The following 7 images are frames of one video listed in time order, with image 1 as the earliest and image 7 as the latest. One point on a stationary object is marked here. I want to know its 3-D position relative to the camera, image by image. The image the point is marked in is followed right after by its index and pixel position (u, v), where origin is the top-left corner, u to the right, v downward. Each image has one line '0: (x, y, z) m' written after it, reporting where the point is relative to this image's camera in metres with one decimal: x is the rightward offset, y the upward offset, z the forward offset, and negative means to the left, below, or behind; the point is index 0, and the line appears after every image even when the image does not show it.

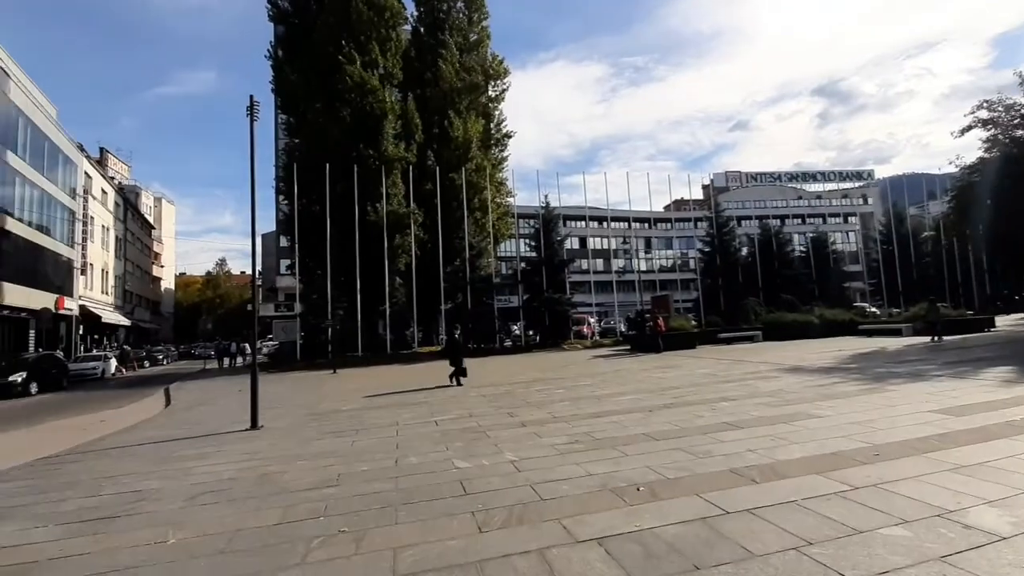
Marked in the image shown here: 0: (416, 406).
0: (-2.9, -3.6, +14.6) m
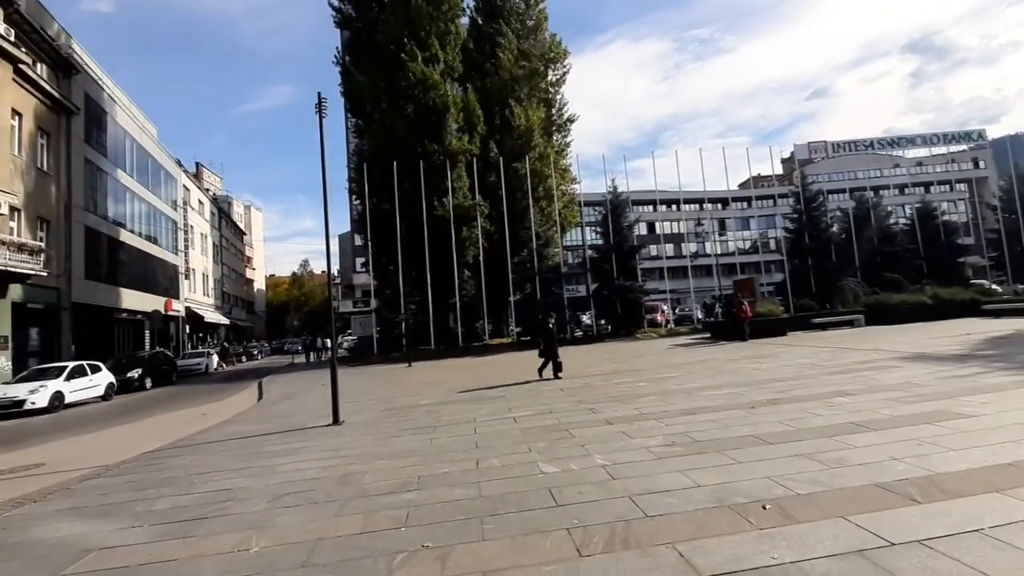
0: (-0.5, -3.4, +14.2) m
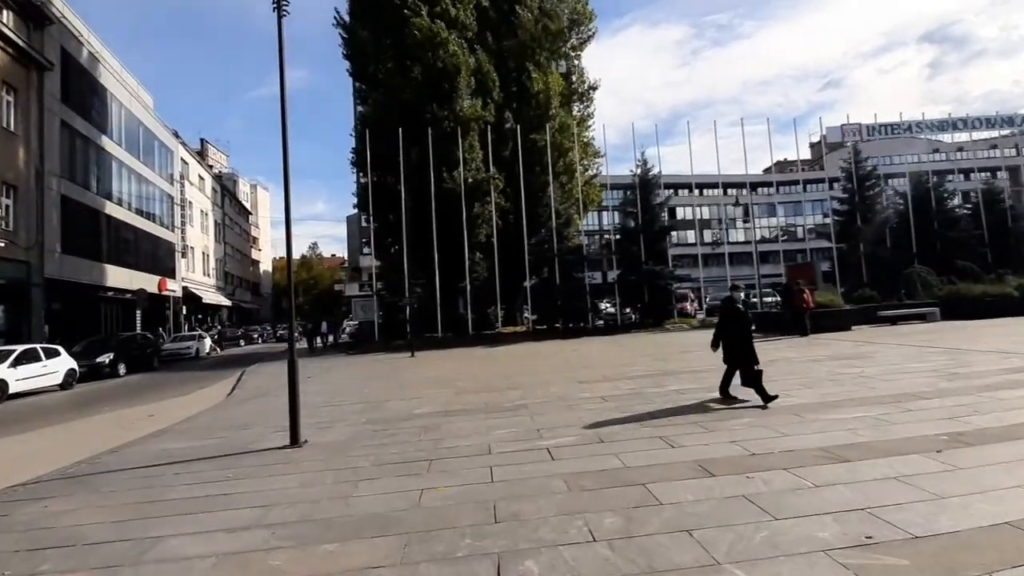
0: (0.0, -2.8, +10.4) m
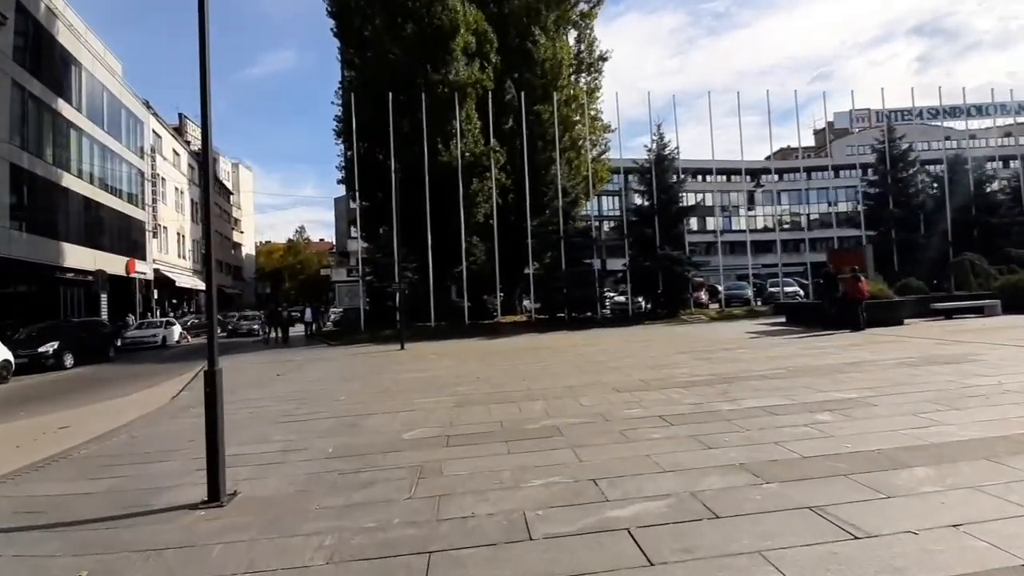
0: (+0.5, -2.4, +7.2) m
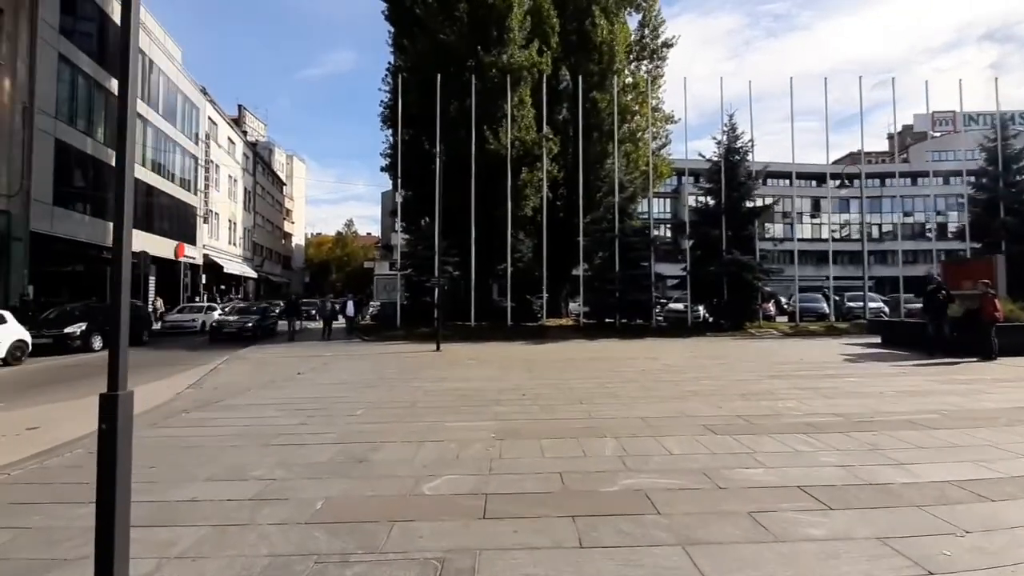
0: (+1.2, -2.4, +4.5) m
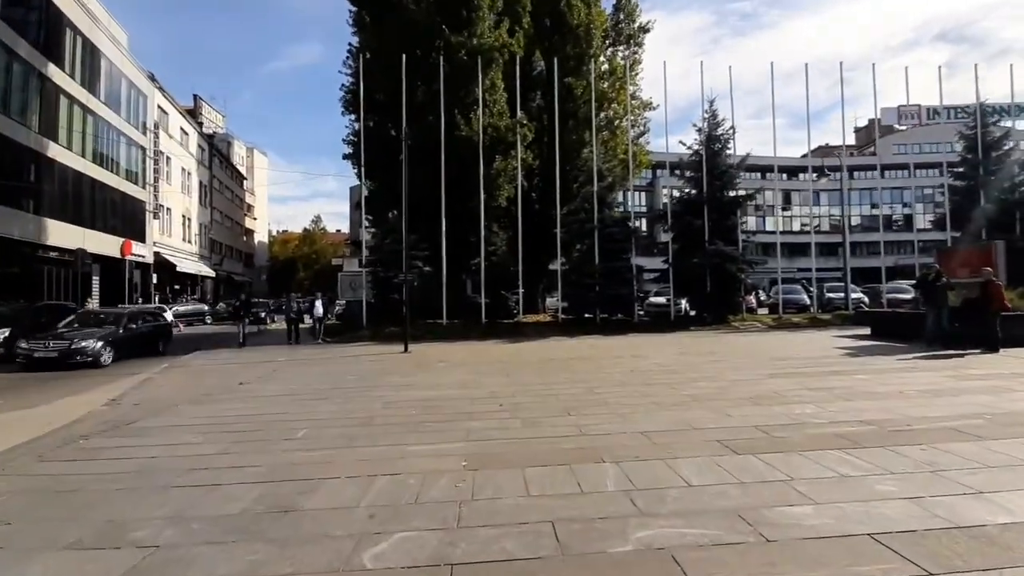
0: (+1.1, -2.3, +3.0) m
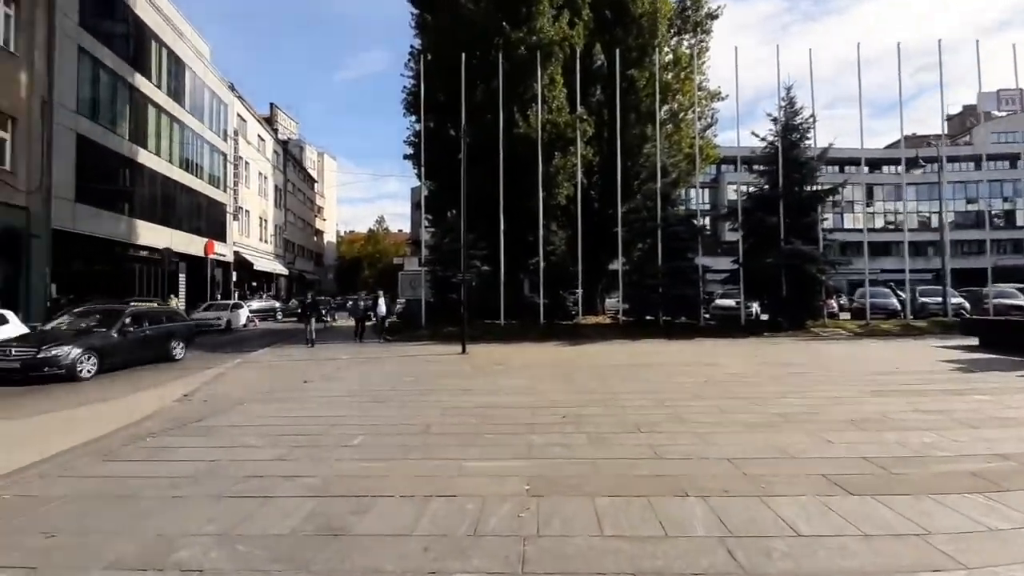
0: (+1.5, -2.4, +2.2) m
